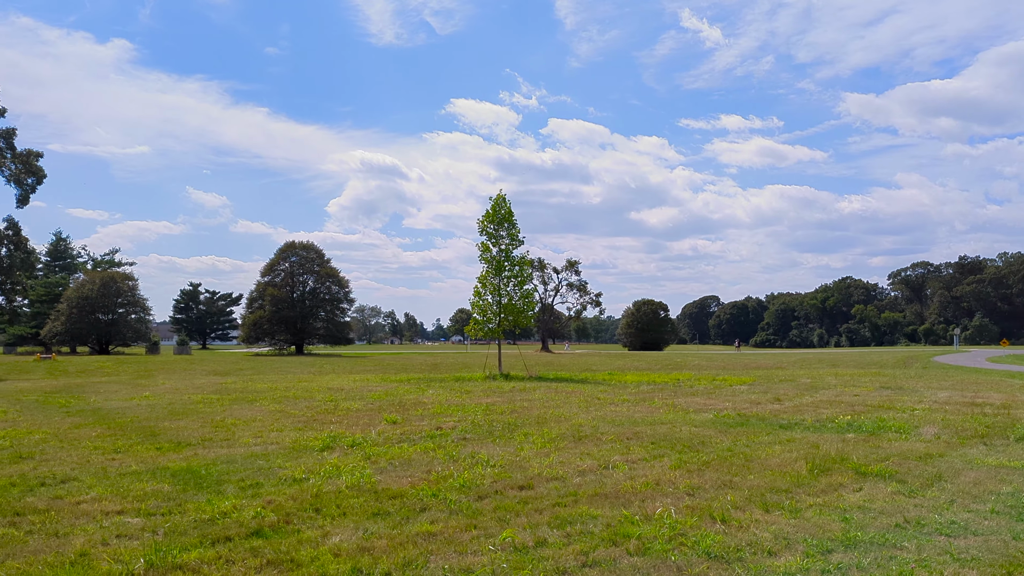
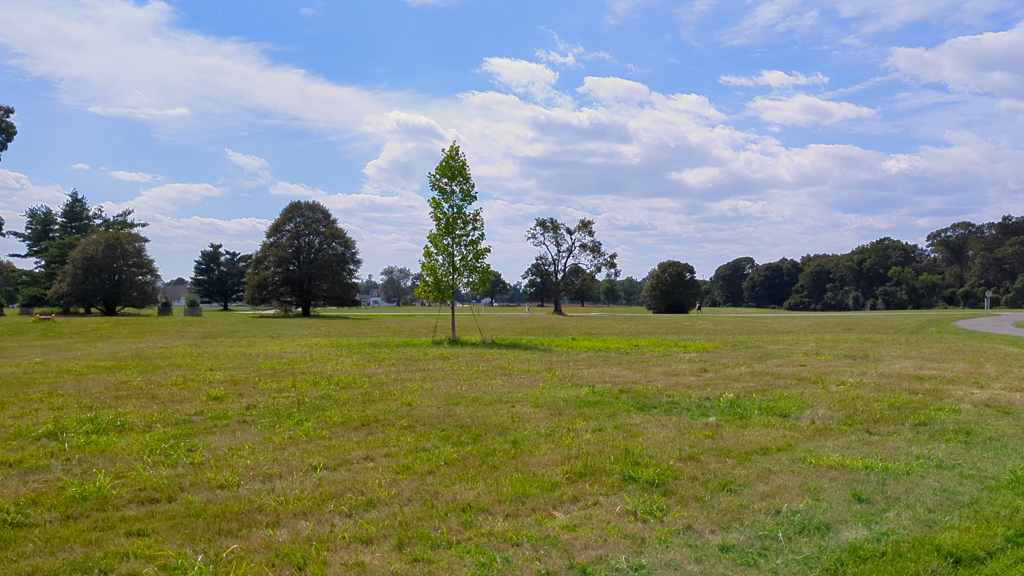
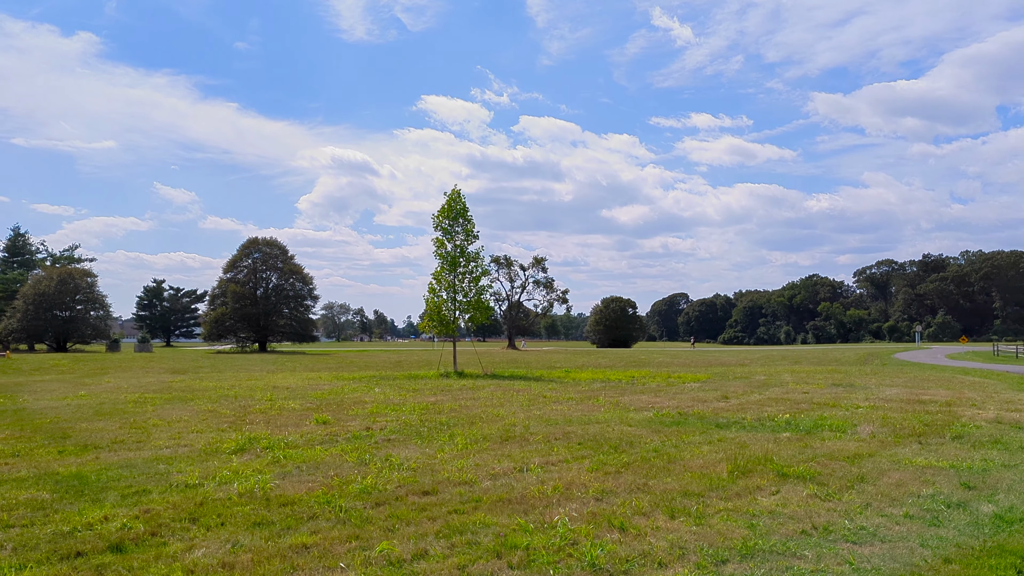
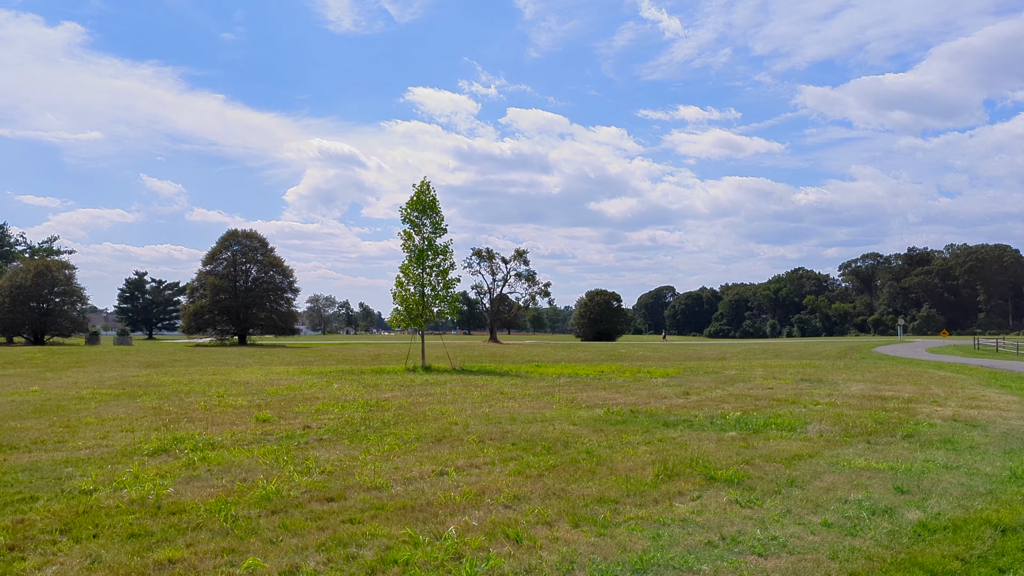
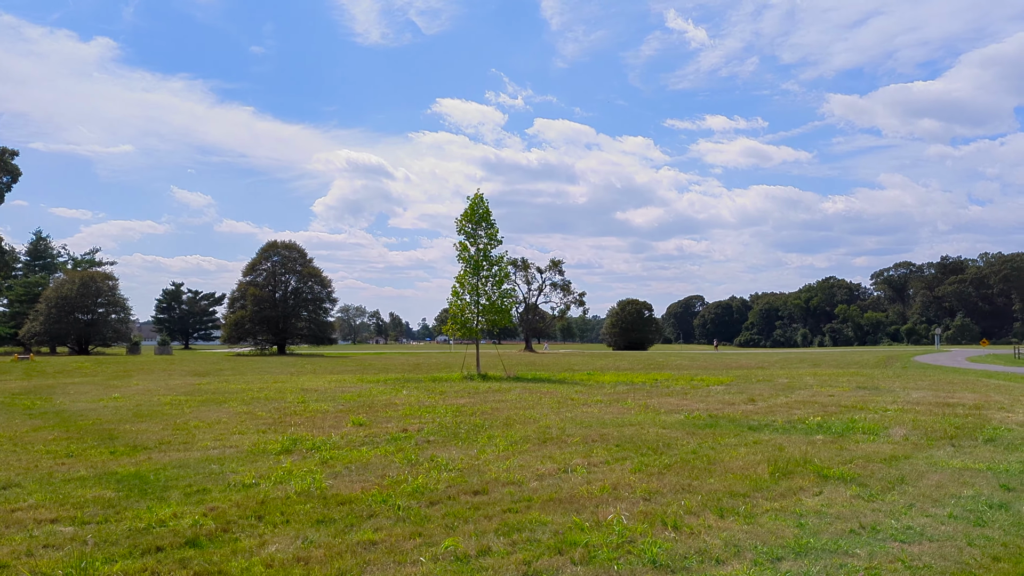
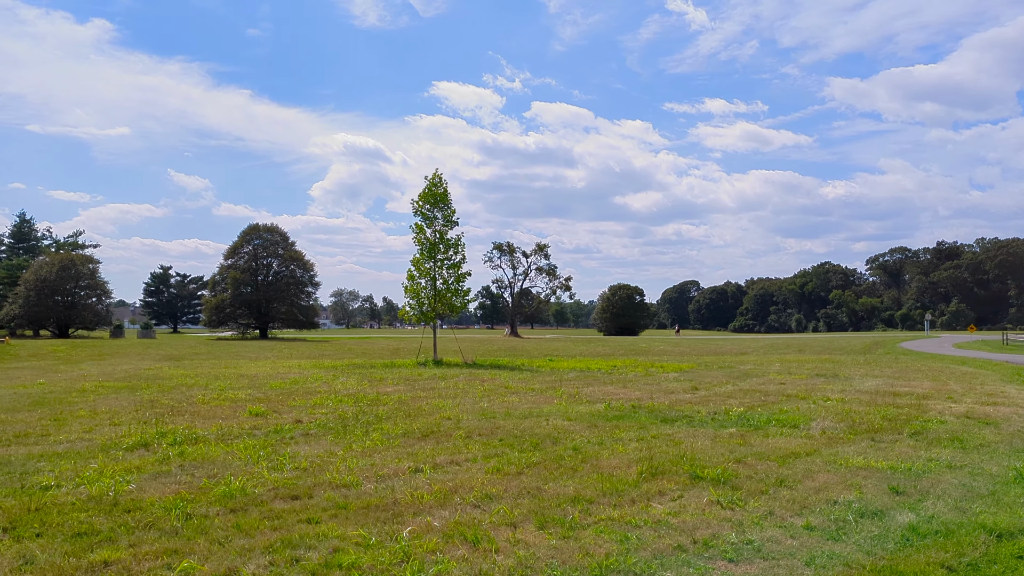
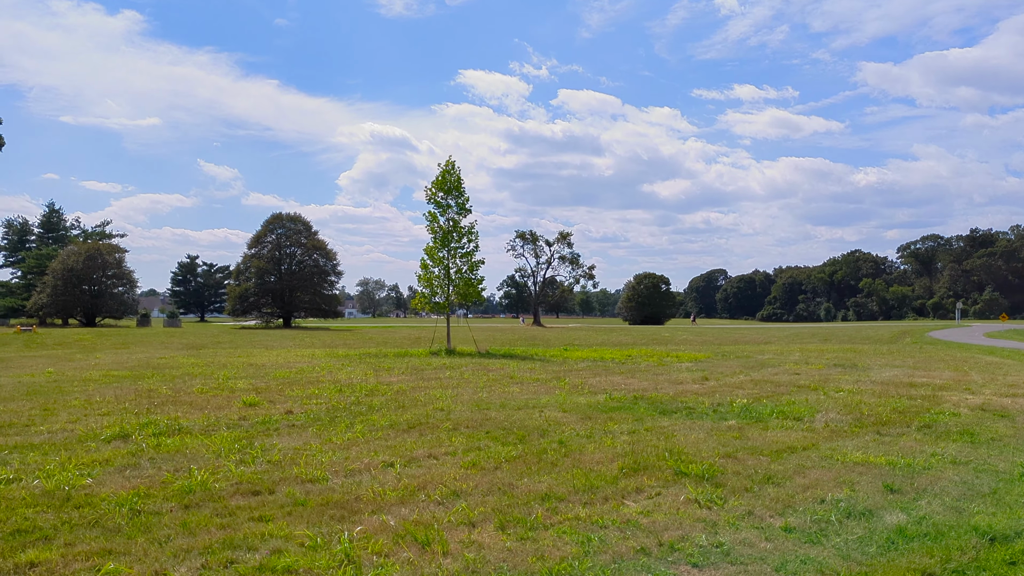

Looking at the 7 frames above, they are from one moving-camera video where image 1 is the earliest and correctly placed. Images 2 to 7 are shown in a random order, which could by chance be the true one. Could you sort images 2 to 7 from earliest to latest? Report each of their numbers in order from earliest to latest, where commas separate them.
5, 3, 4, 6, 7, 2
